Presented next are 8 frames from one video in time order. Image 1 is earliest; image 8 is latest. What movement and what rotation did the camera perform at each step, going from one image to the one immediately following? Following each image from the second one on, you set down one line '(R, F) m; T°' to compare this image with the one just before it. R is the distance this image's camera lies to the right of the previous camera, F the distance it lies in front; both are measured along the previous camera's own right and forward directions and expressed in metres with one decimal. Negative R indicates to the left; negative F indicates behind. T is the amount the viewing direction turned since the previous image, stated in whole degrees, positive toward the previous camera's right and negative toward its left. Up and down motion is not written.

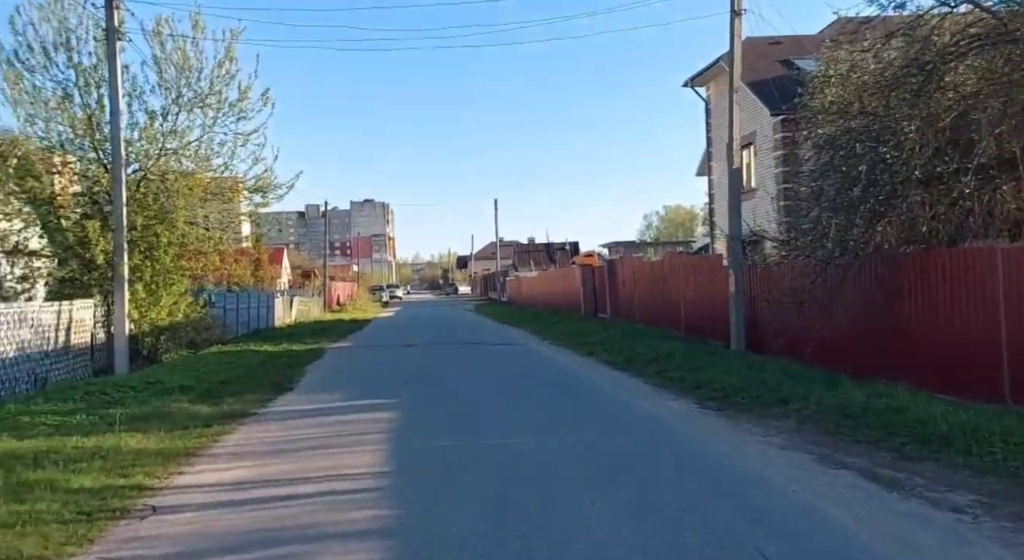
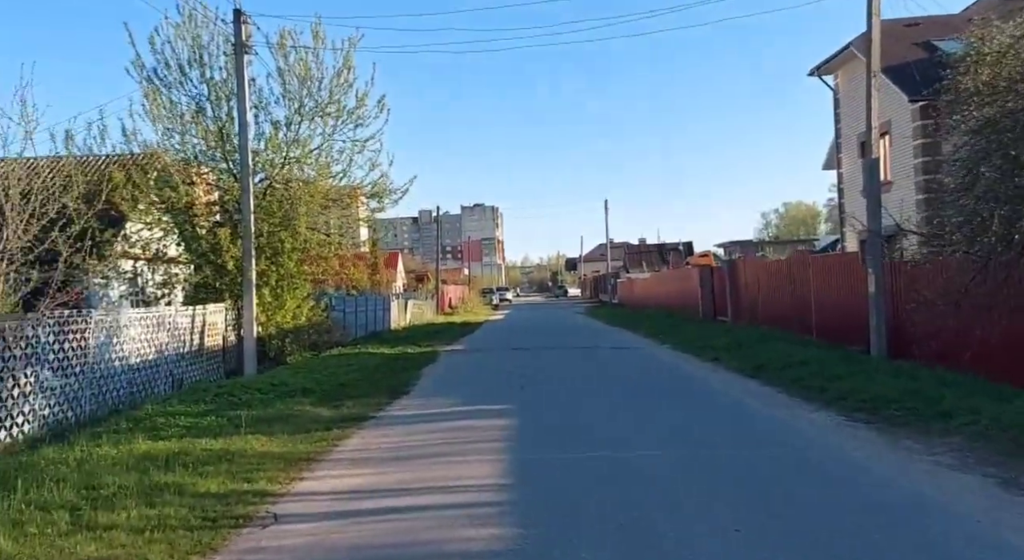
(-0.2, +0.4) m; -7°
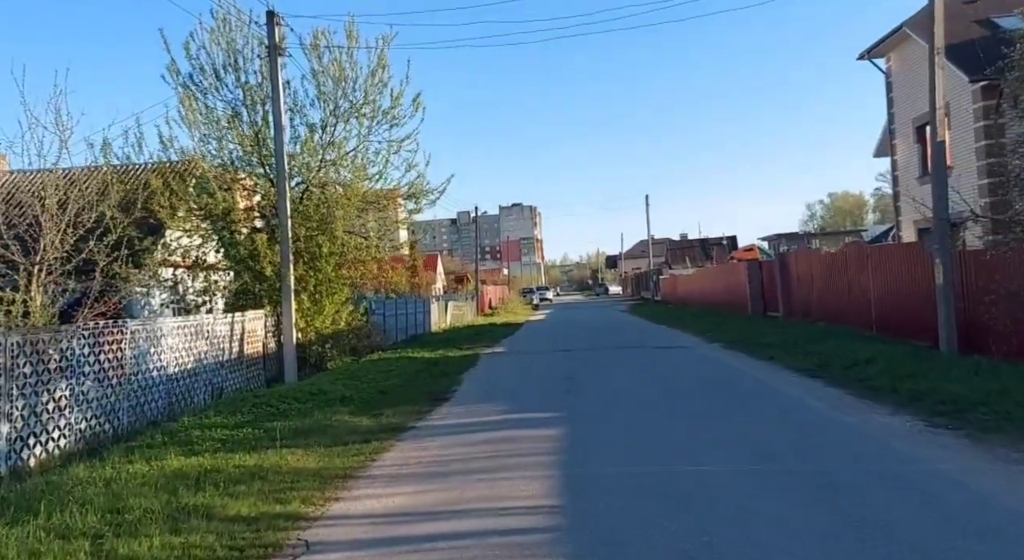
(0.0, +0.5) m; -2°
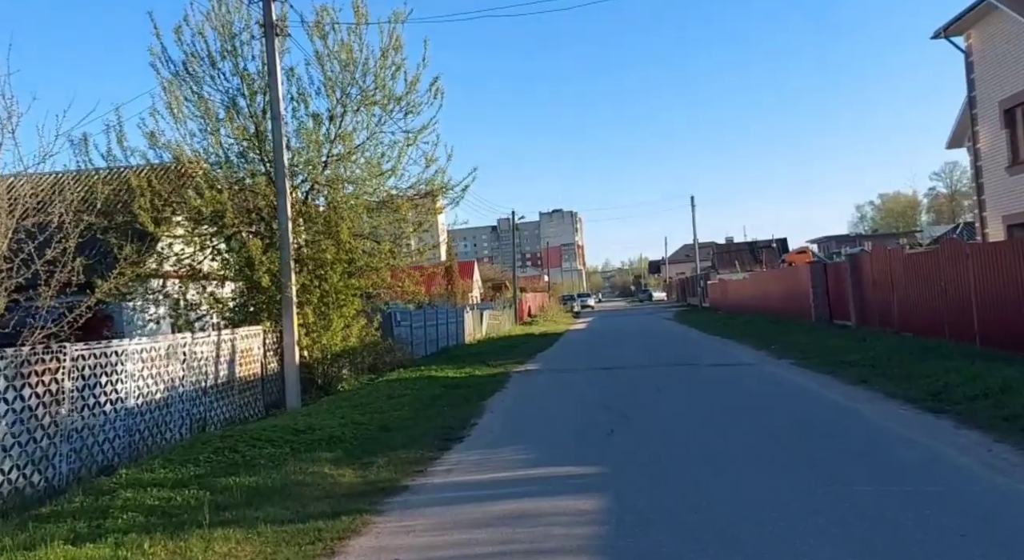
(+0.1, +2.5) m; -3°
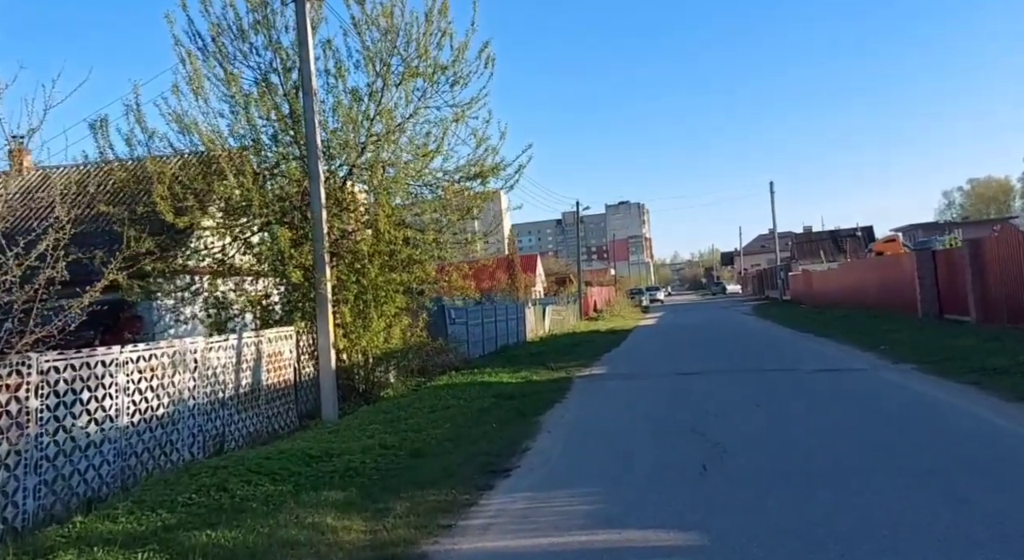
(+0.1, +2.0) m; -4°
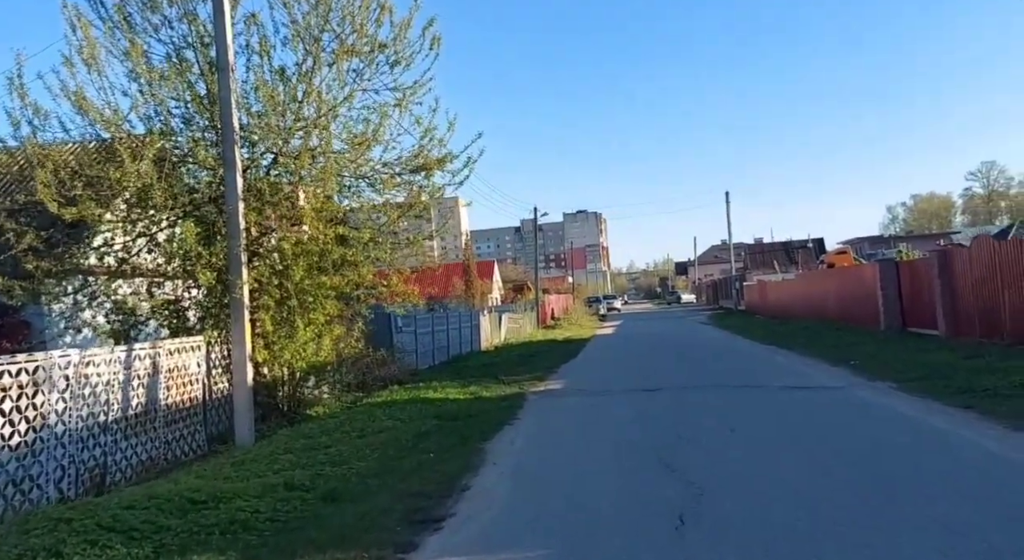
(+0.2, +1.7) m; +3°
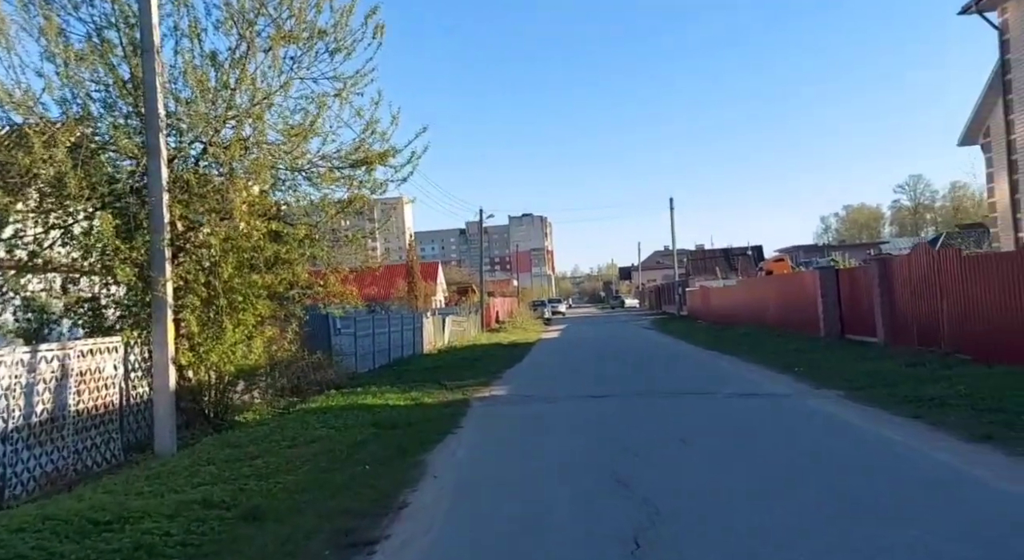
(0.0, +0.6) m; +3°
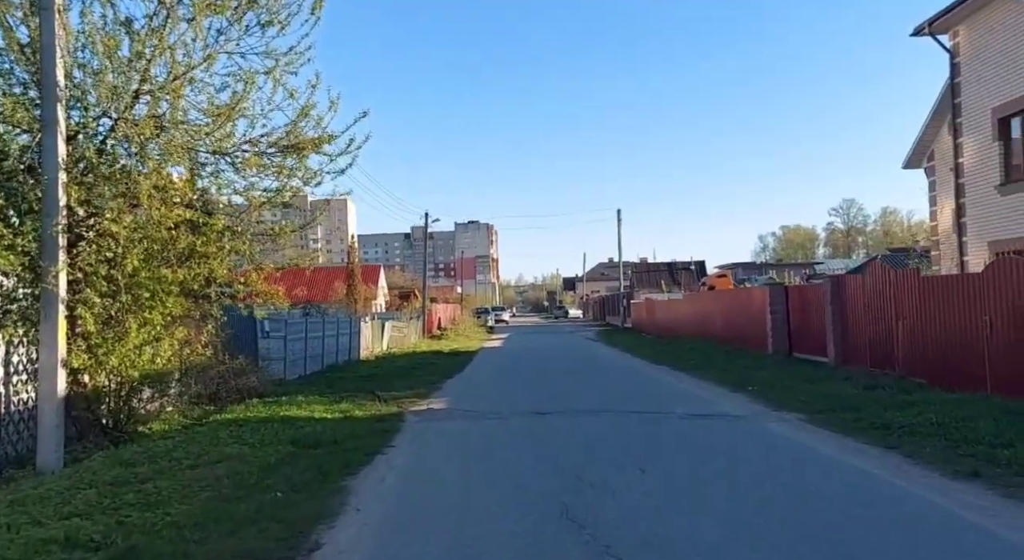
(0.0, +1.2) m; +3°
